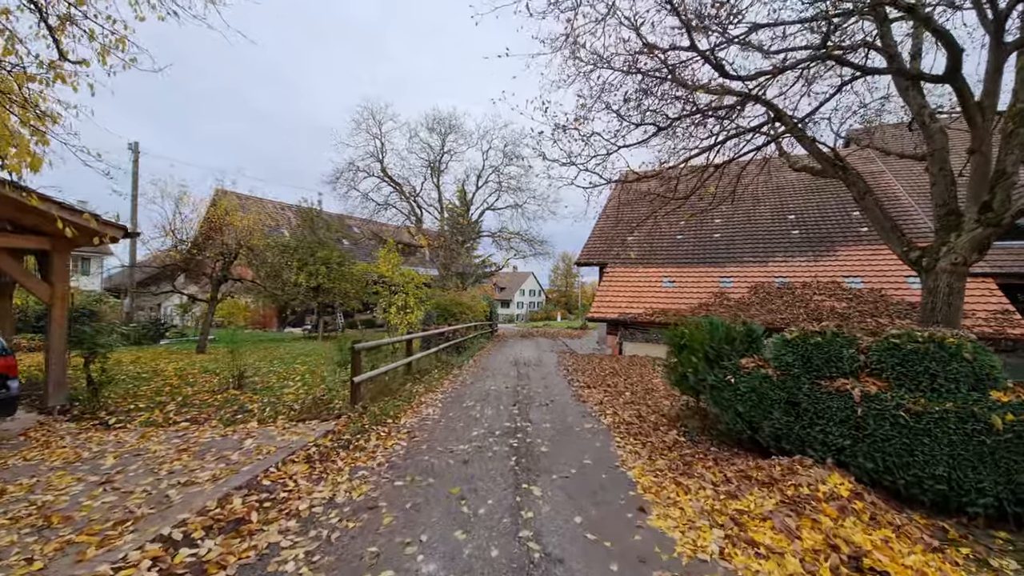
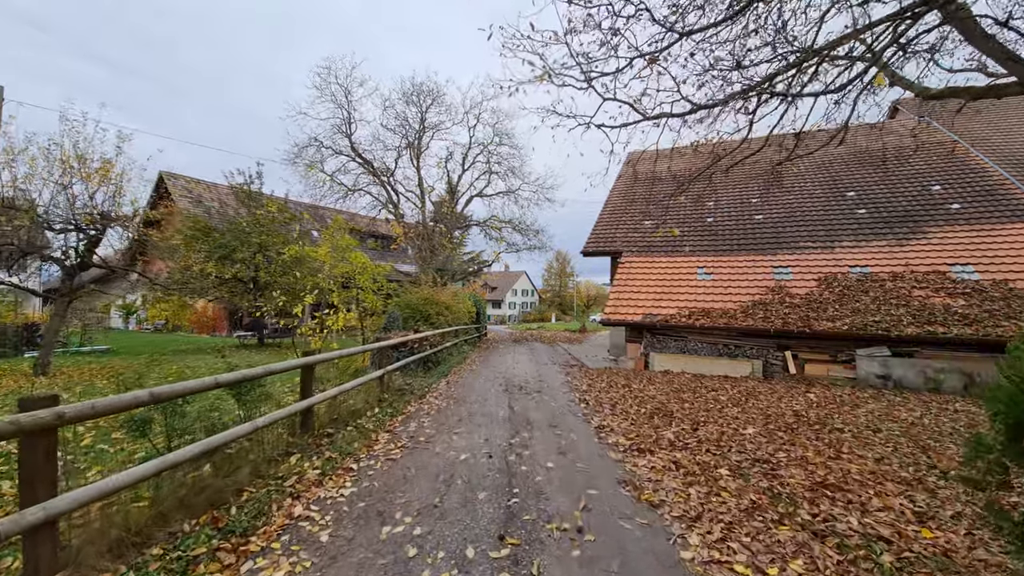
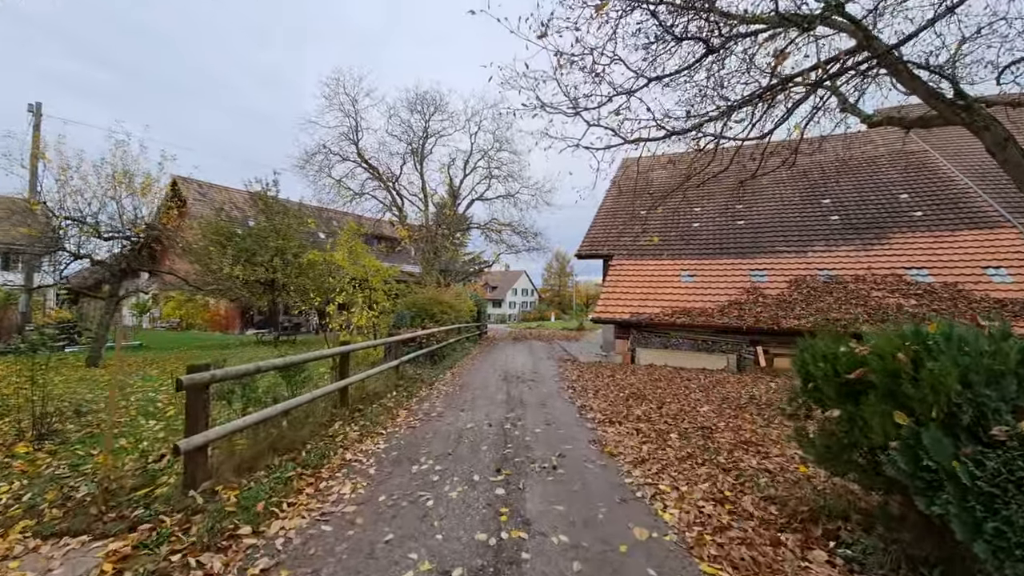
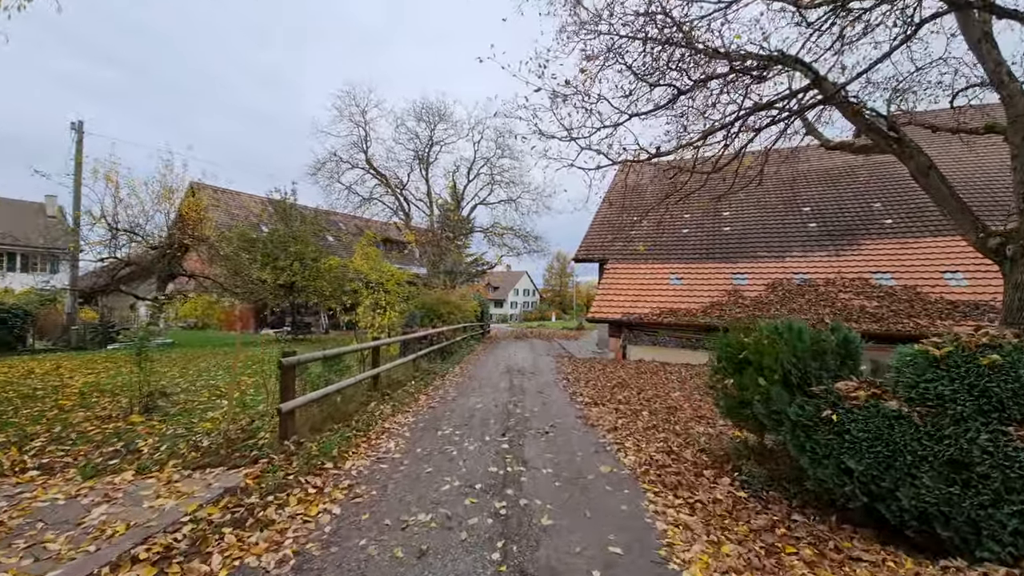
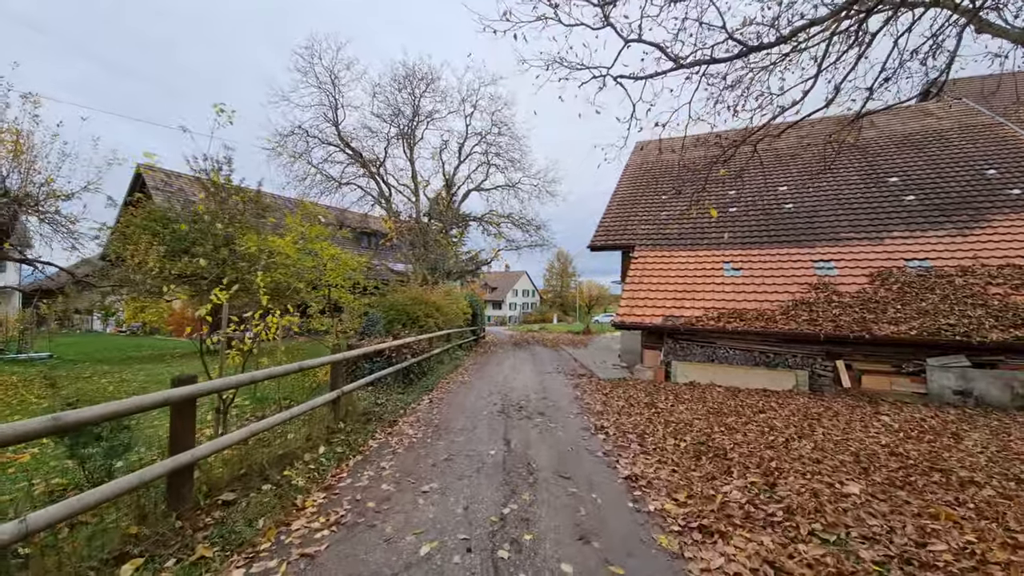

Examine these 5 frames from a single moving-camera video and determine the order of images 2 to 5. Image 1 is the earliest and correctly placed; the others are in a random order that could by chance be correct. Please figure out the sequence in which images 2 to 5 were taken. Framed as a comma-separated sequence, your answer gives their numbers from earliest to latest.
4, 3, 2, 5
